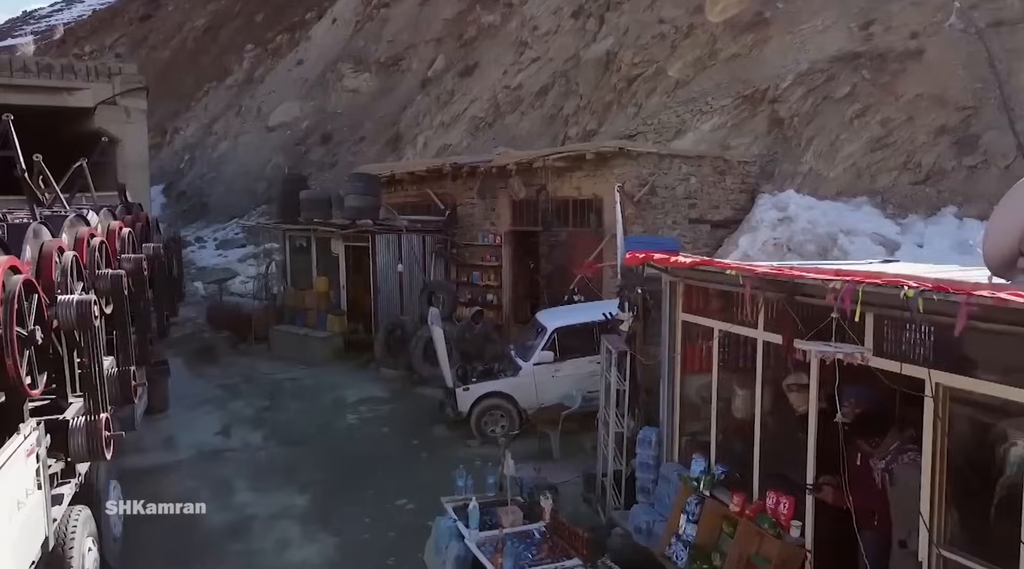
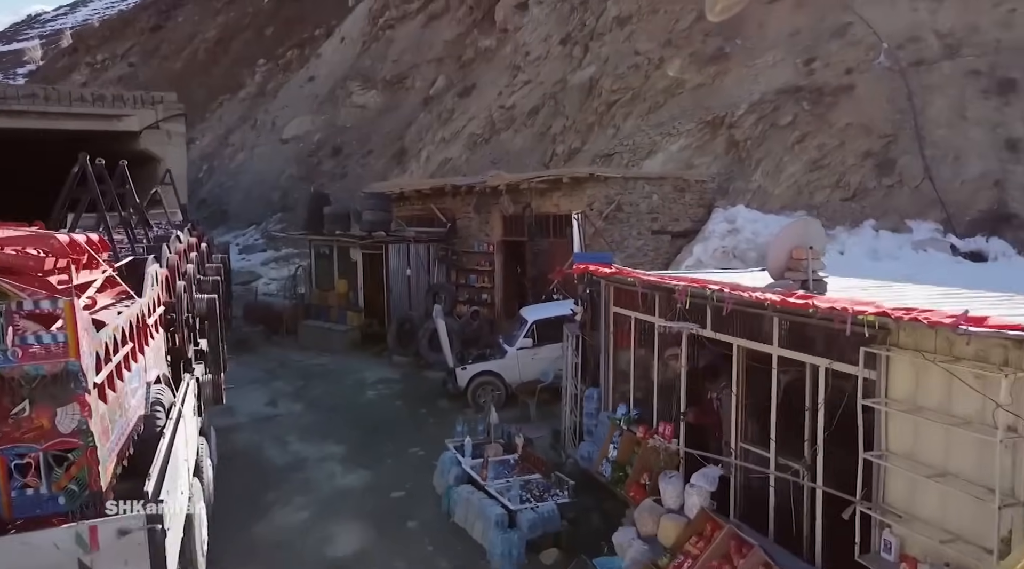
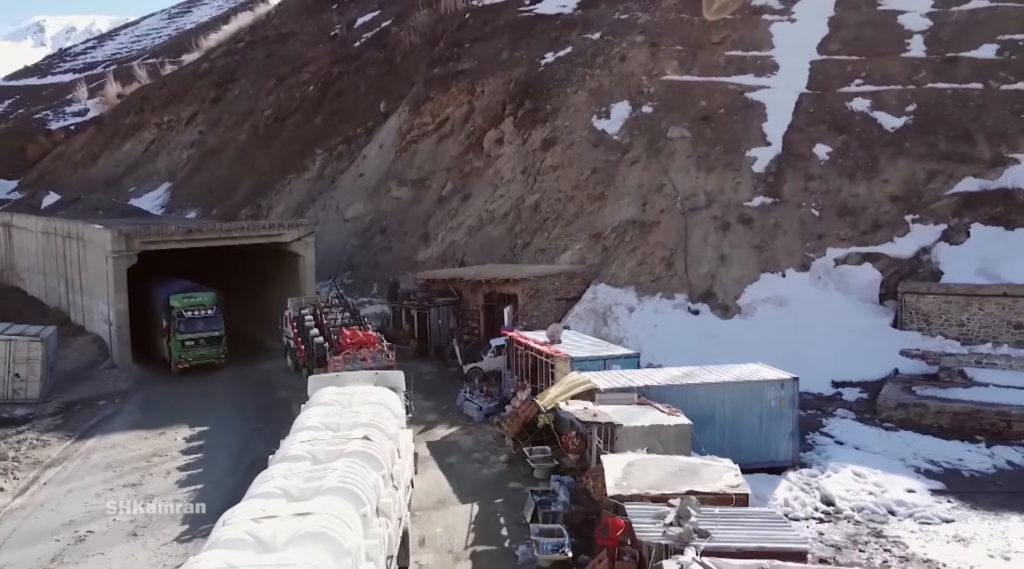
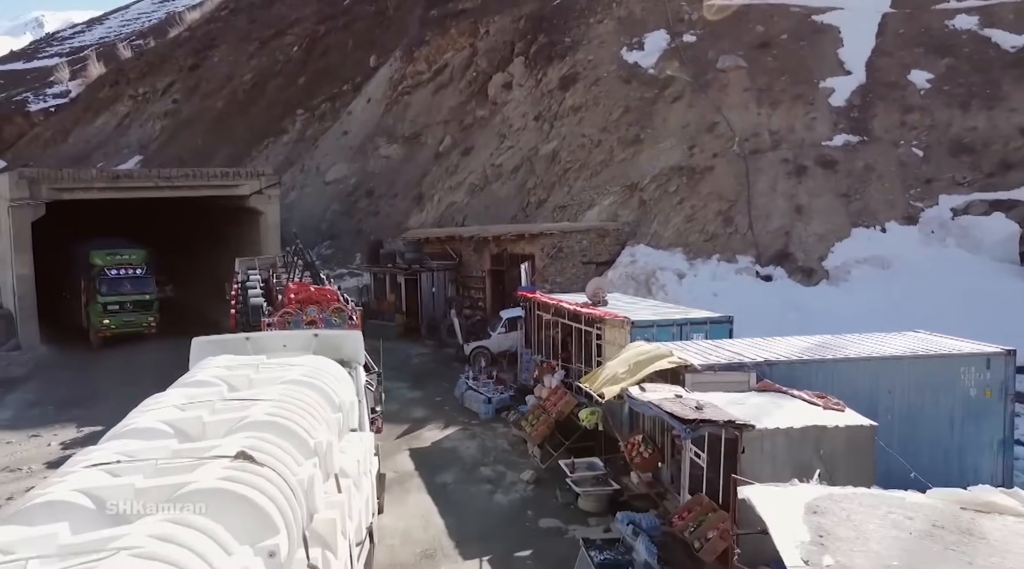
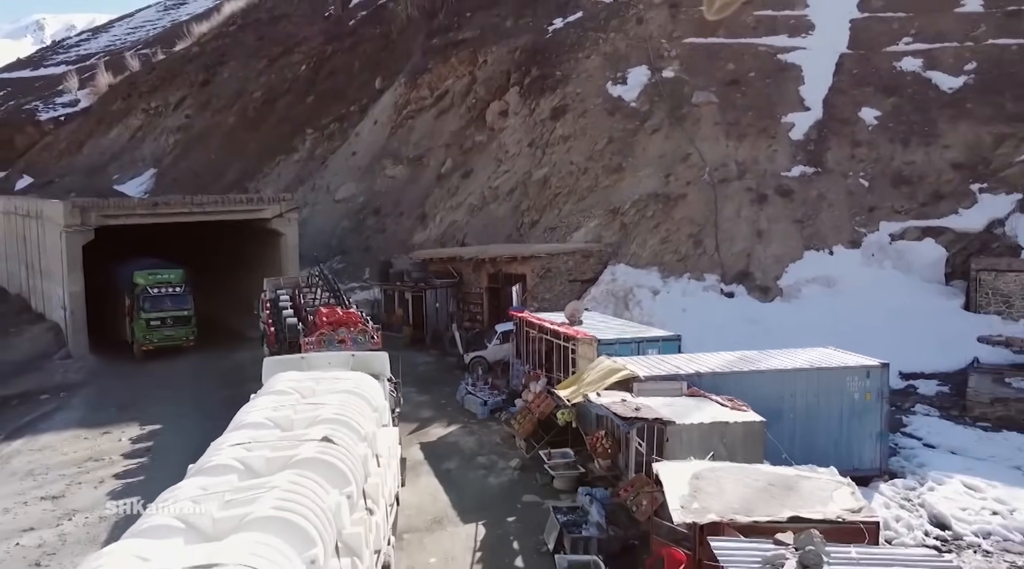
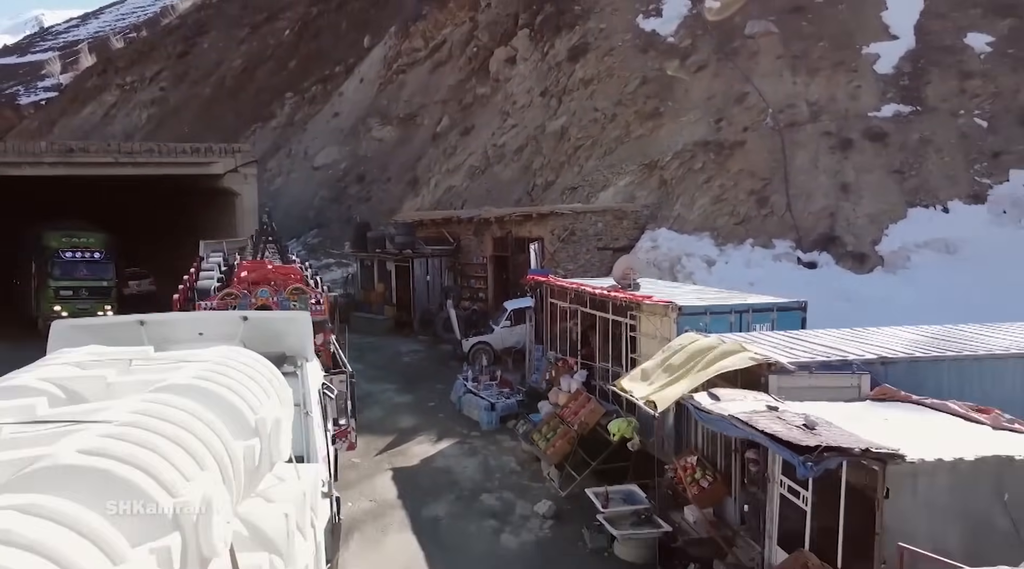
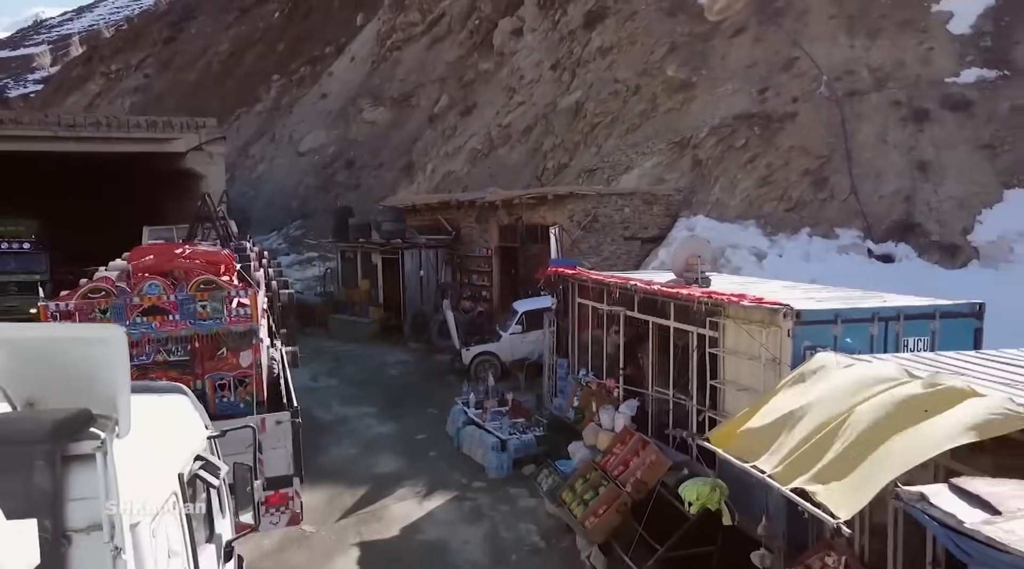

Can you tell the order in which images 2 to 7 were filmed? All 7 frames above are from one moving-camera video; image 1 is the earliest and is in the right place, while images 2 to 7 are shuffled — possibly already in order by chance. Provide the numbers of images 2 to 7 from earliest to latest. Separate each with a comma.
2, 7, 6, 4, 5, 3
